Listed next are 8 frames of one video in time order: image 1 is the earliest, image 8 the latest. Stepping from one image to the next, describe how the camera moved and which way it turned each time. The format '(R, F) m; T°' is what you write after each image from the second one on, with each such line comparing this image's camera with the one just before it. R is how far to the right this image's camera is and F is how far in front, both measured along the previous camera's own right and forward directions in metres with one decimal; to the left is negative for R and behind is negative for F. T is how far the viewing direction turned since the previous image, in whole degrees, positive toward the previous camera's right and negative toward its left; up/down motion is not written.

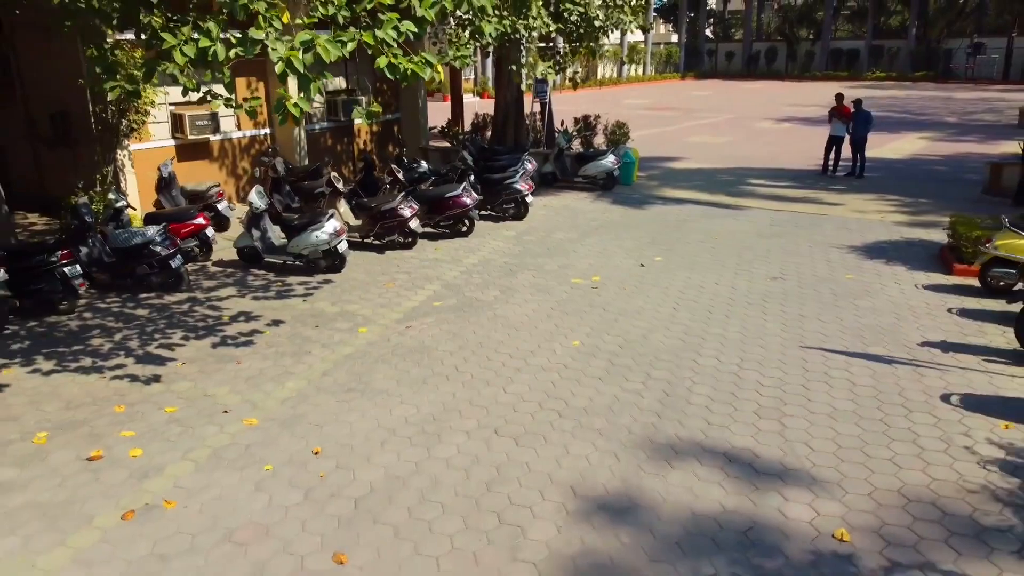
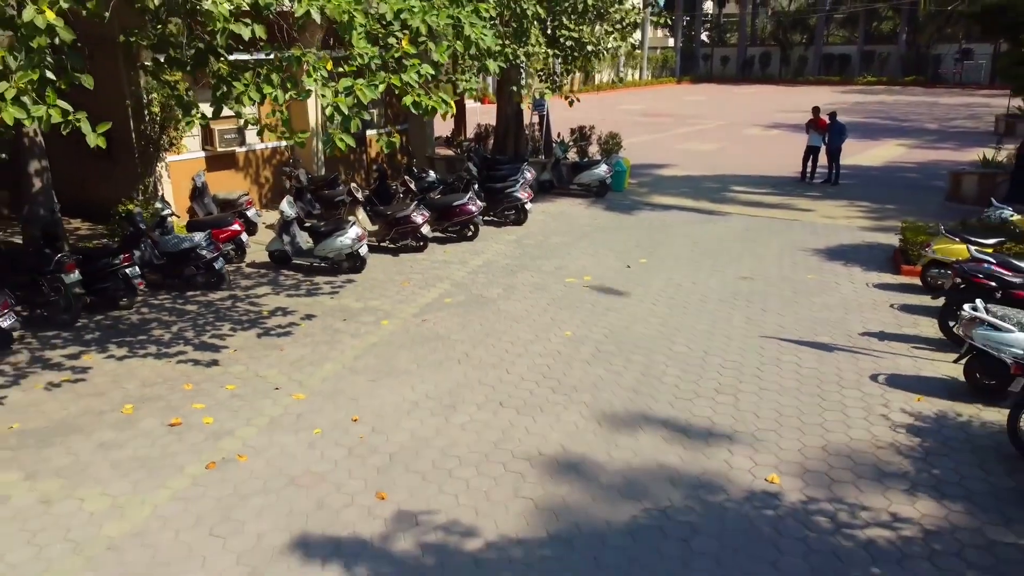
(0.0, -1.0) m; 0°
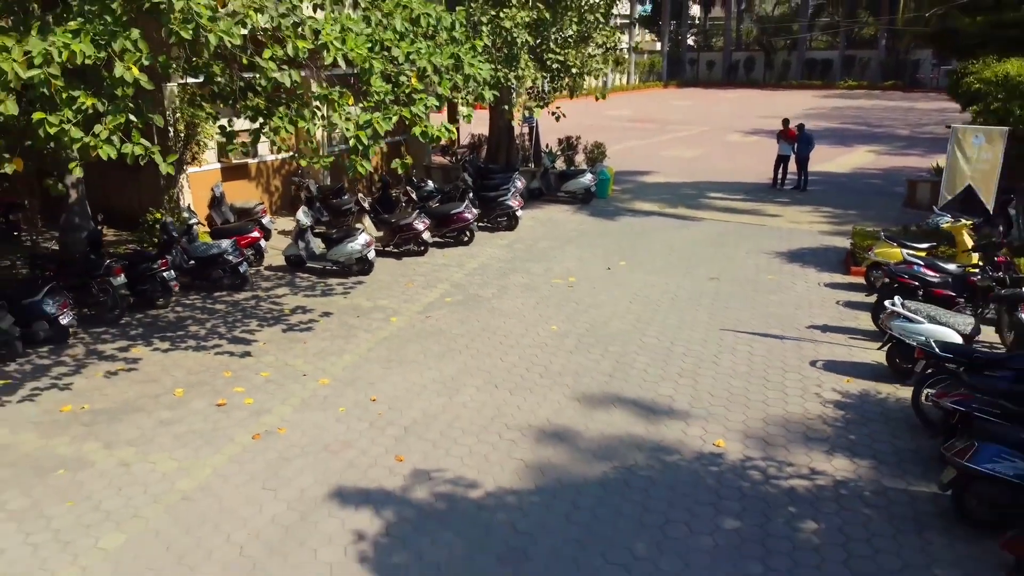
(0.0, -1.0) m; +1°
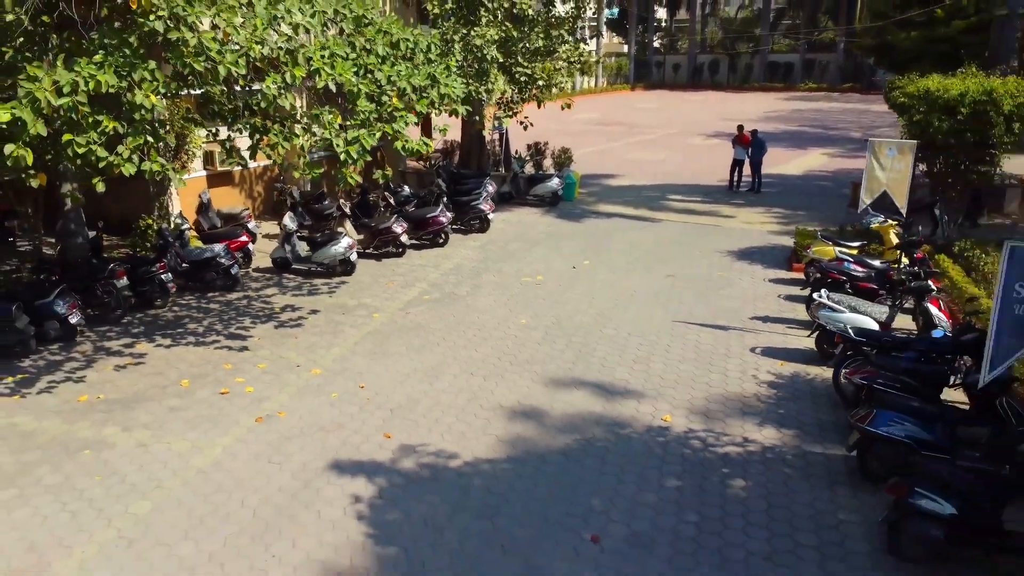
(0.0, -0.8) m; +2°
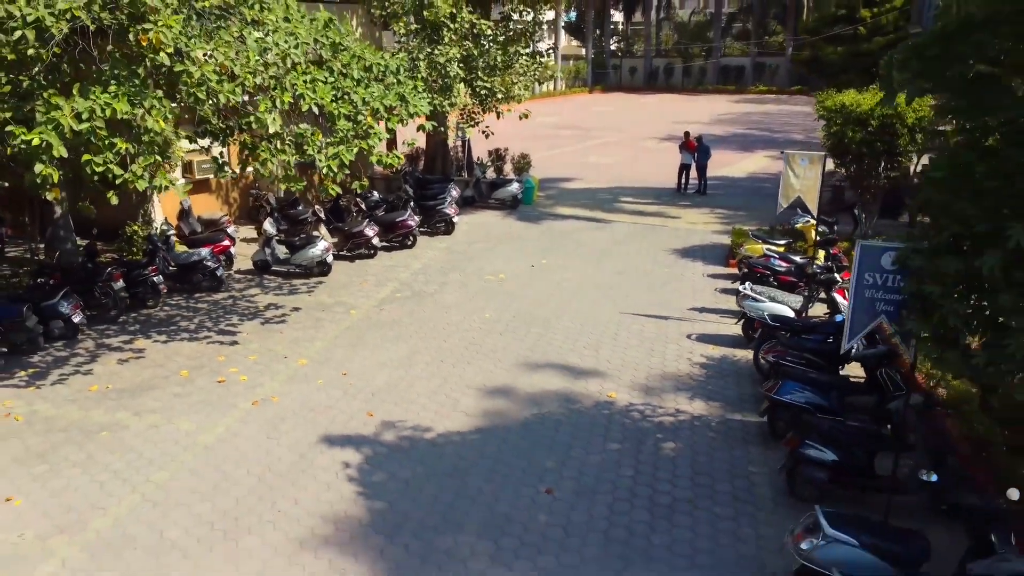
(0.0, -1.0) m; +3°
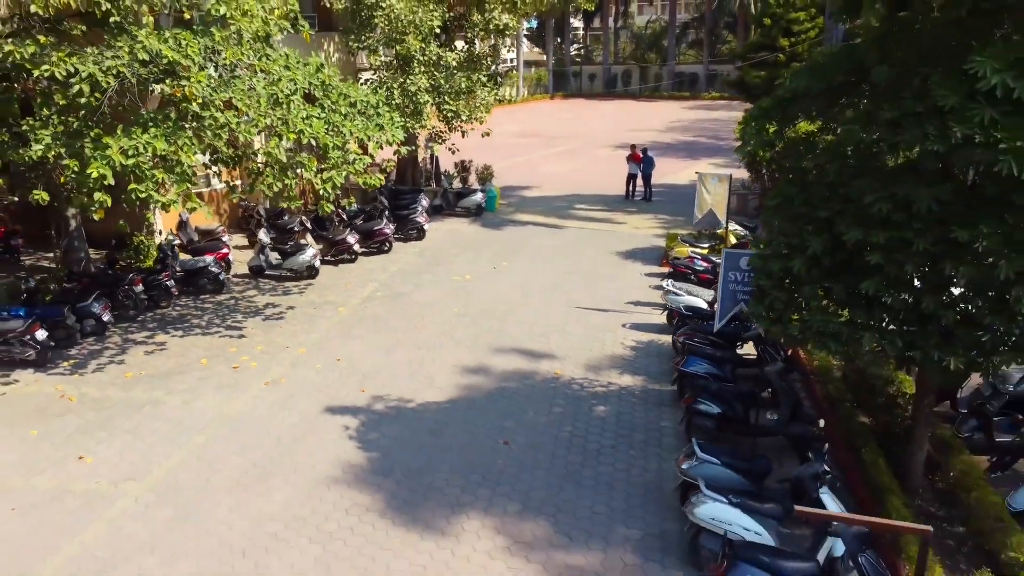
(0.0, -1.7) m; +2°
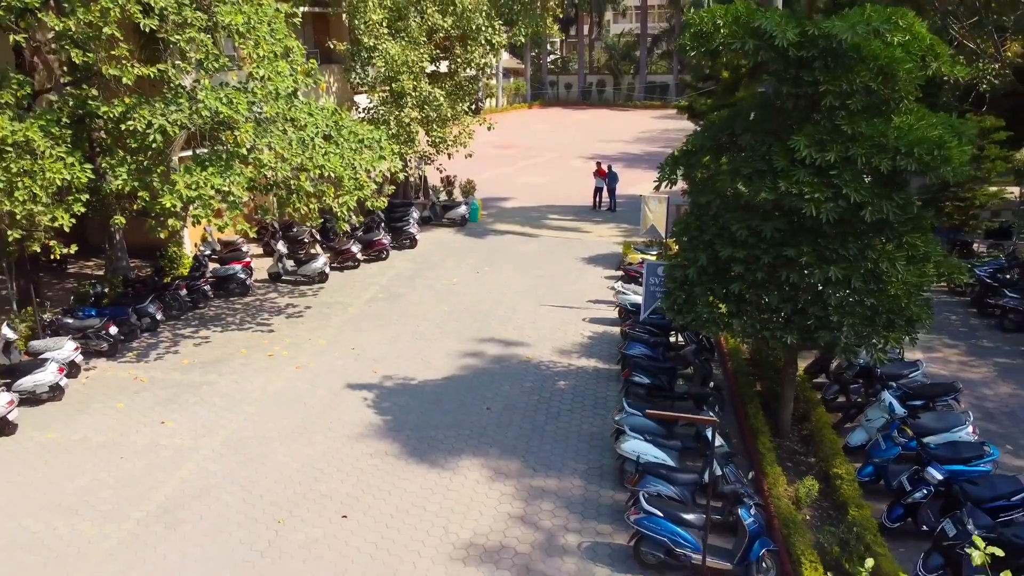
(0.0, -2.3) m; +1°
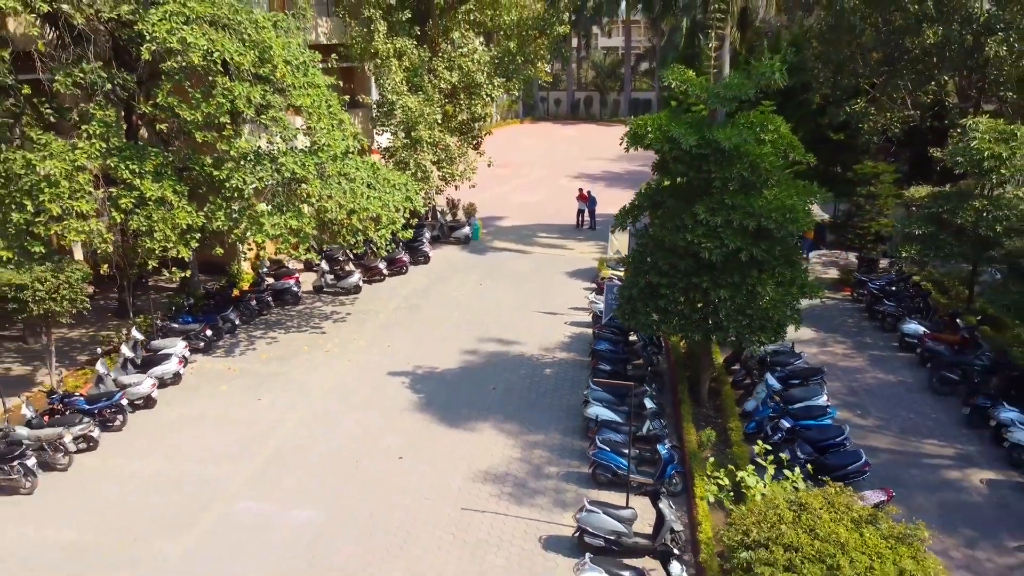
(-0.1, -3.7) m; +1°
